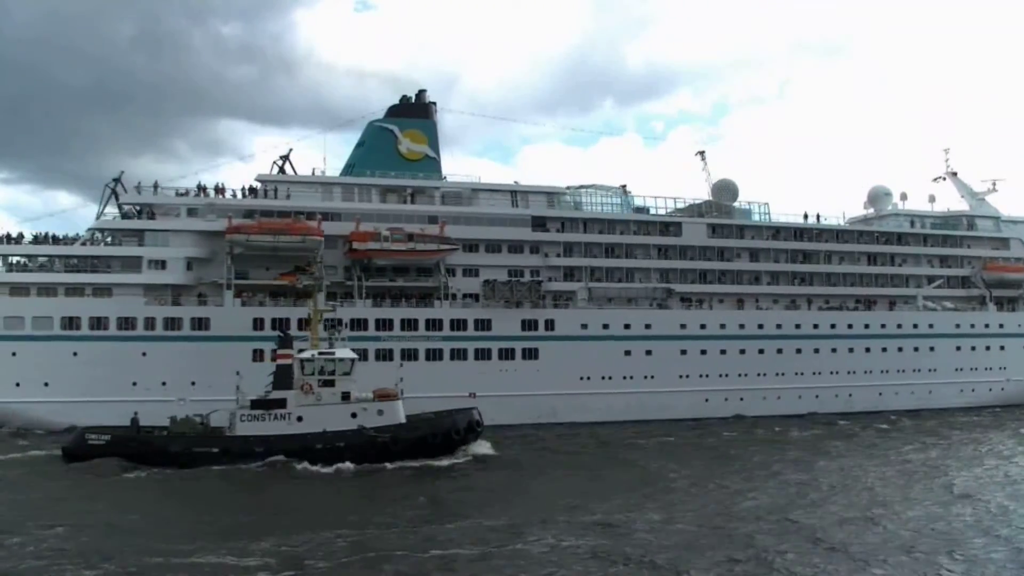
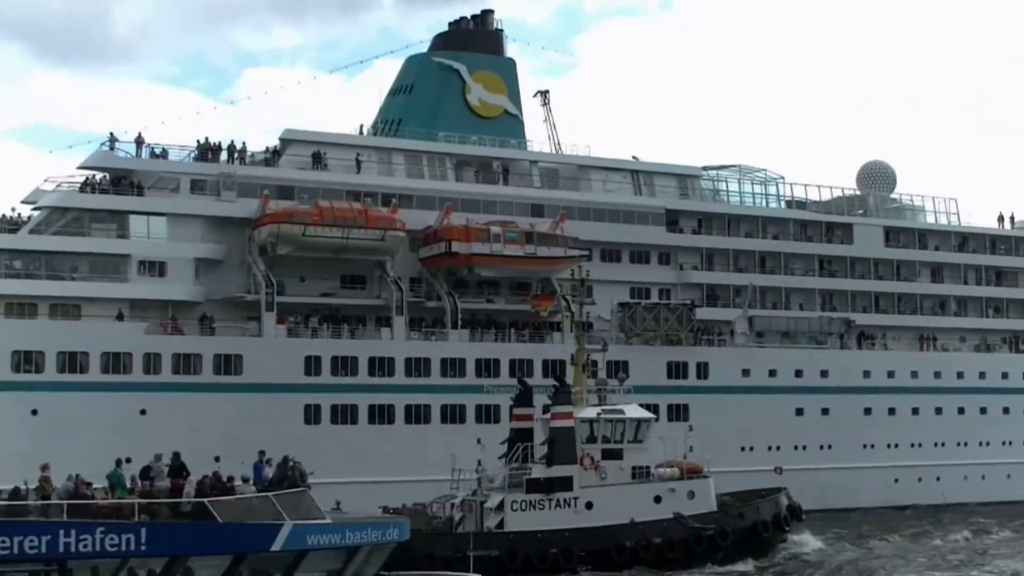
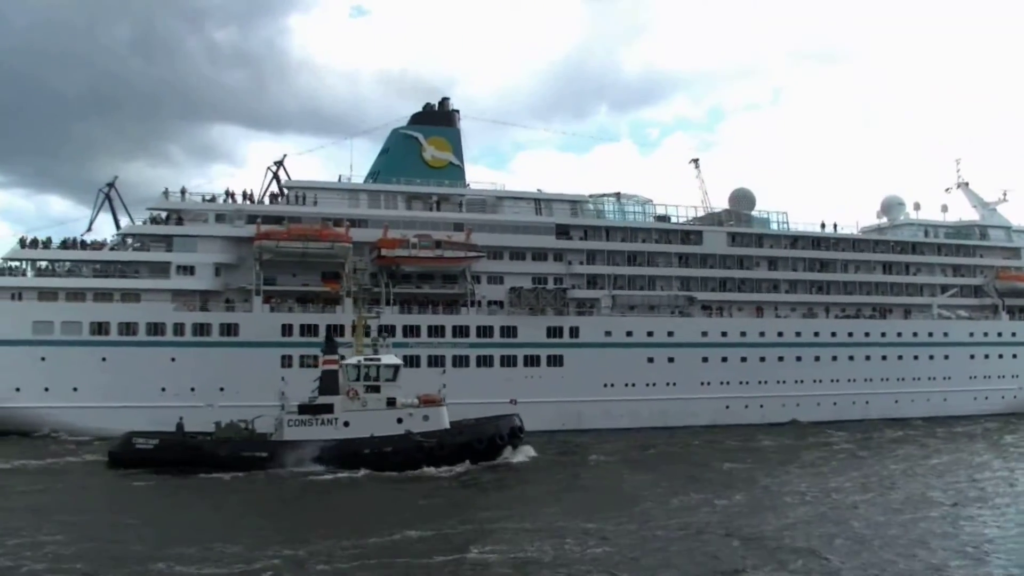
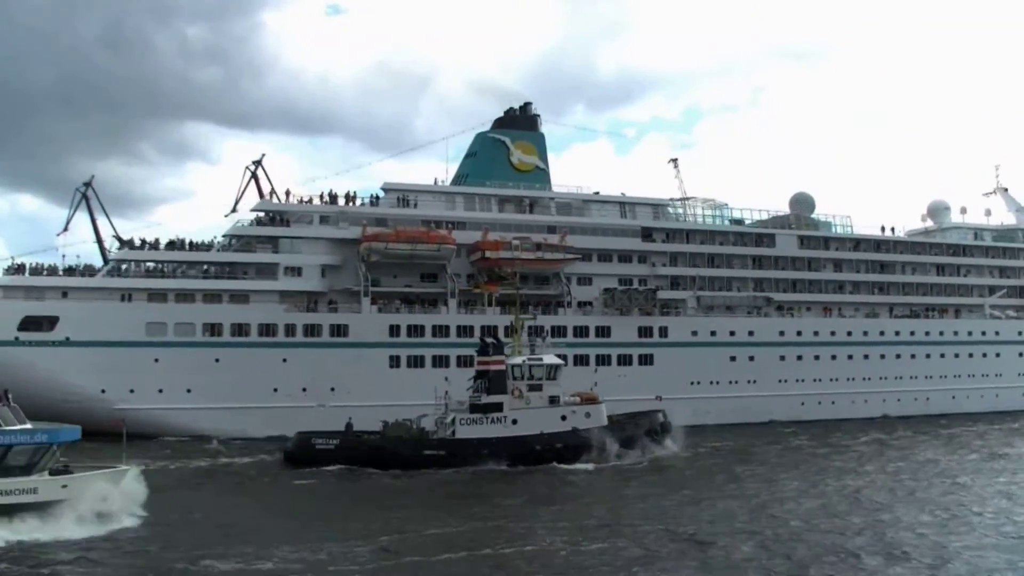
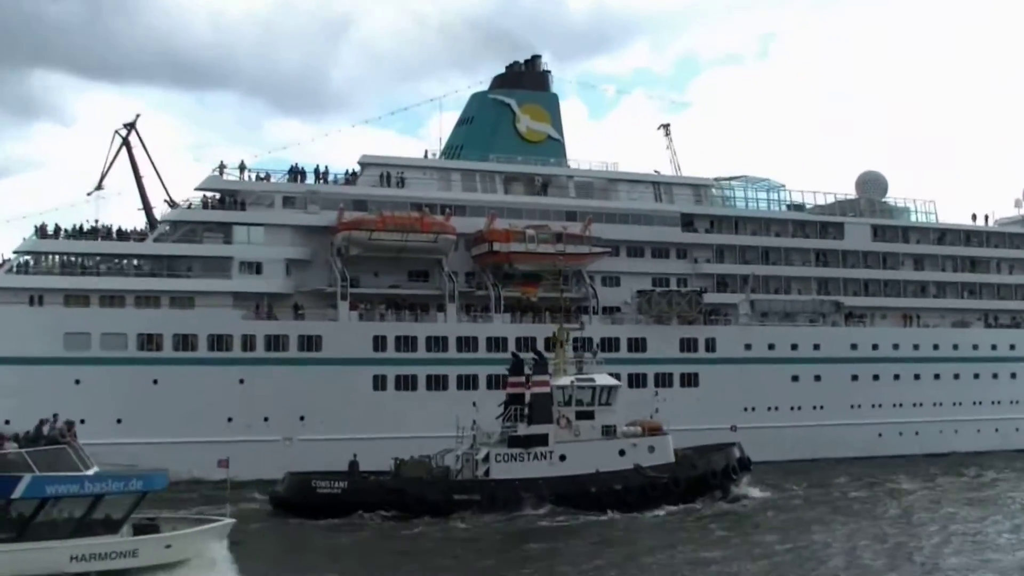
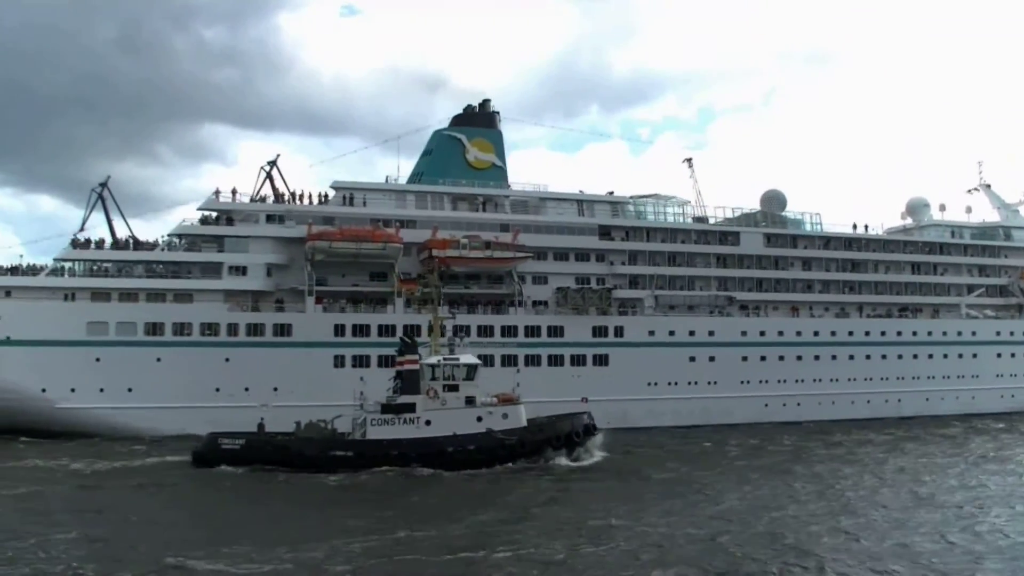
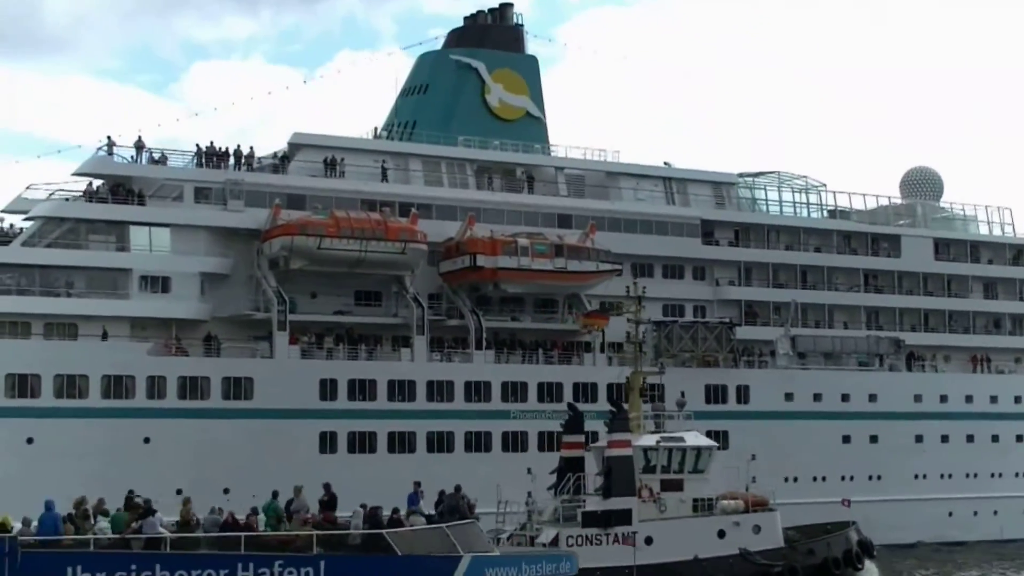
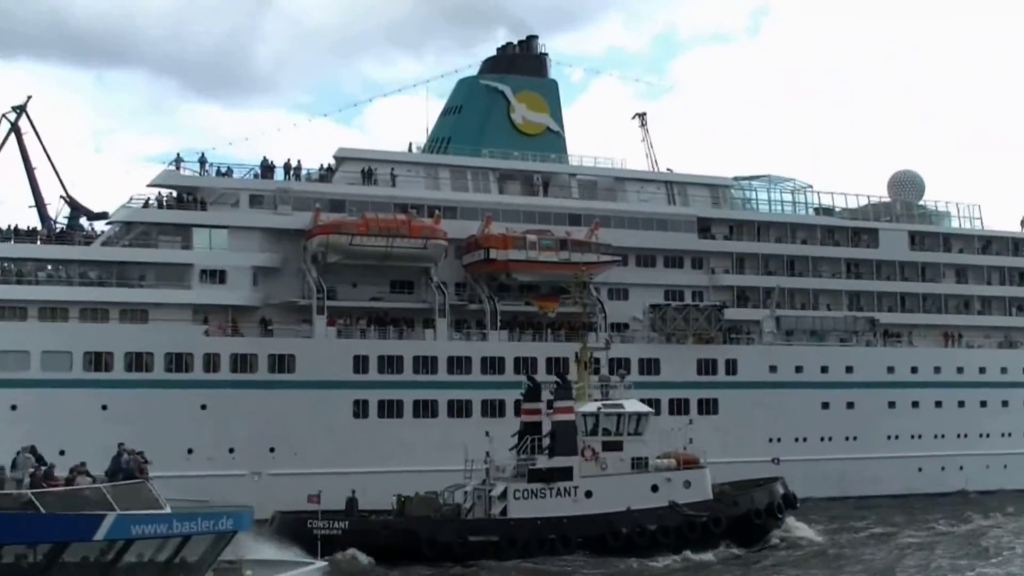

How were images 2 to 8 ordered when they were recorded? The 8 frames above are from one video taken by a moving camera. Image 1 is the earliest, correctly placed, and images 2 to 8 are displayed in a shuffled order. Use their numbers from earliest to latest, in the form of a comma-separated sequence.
3, 6, 4, 5, 8, 2, 7
